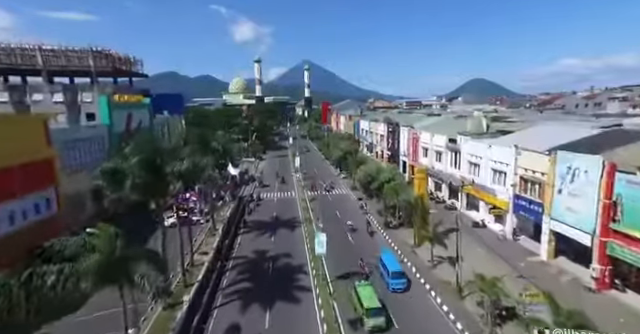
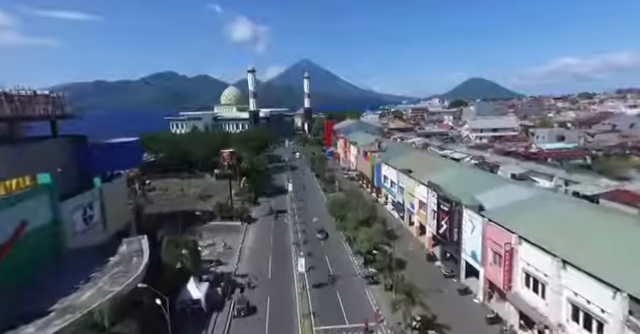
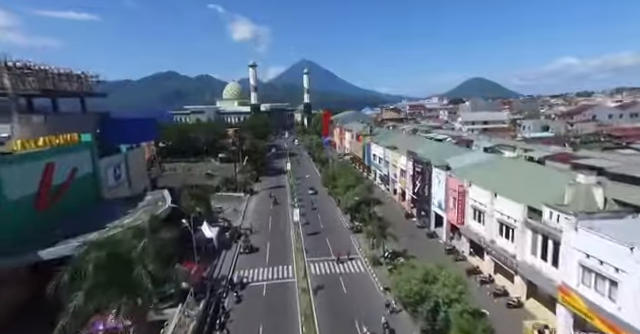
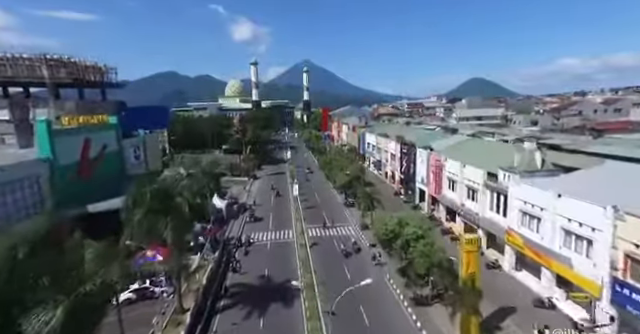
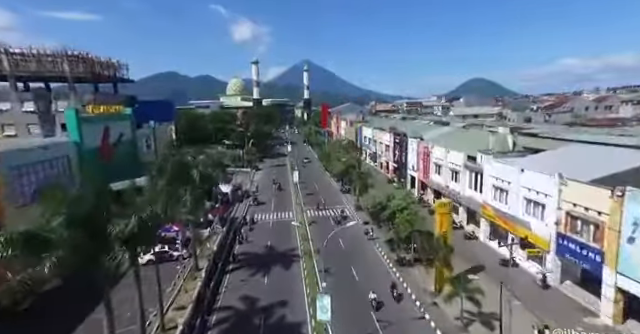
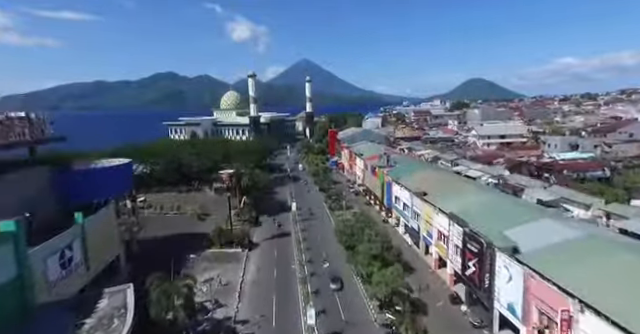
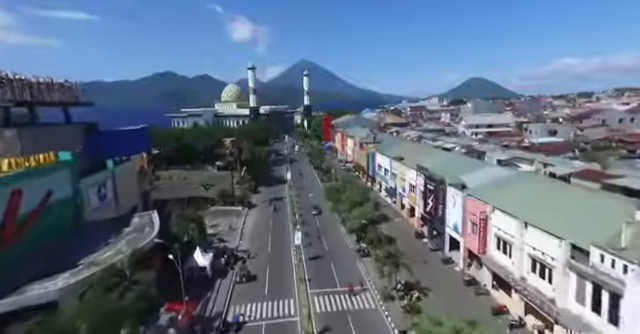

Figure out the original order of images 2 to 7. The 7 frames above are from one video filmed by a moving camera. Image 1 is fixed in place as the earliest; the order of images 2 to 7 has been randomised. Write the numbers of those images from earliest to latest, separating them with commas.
5, 4, 3, 7, 2, 6
